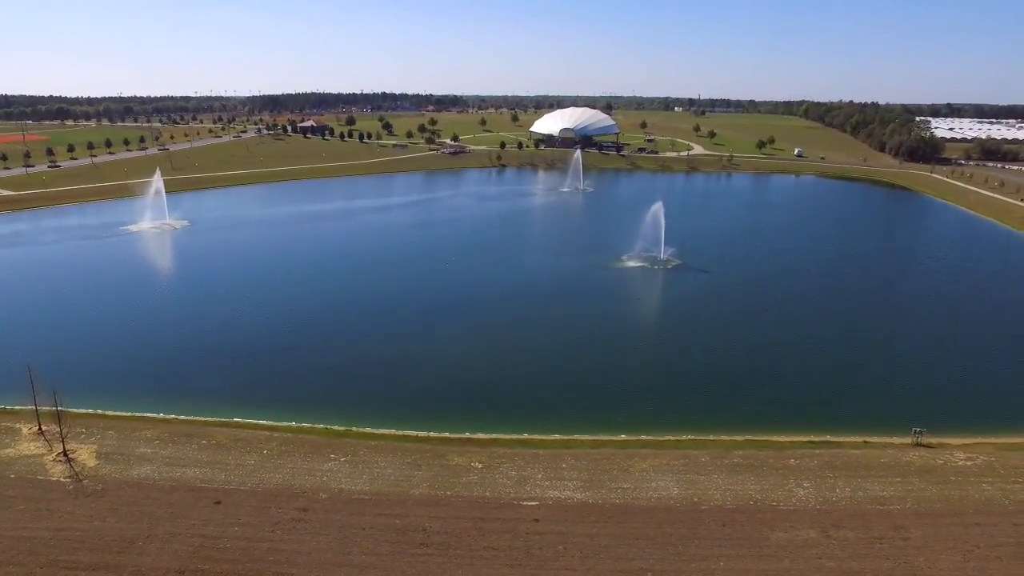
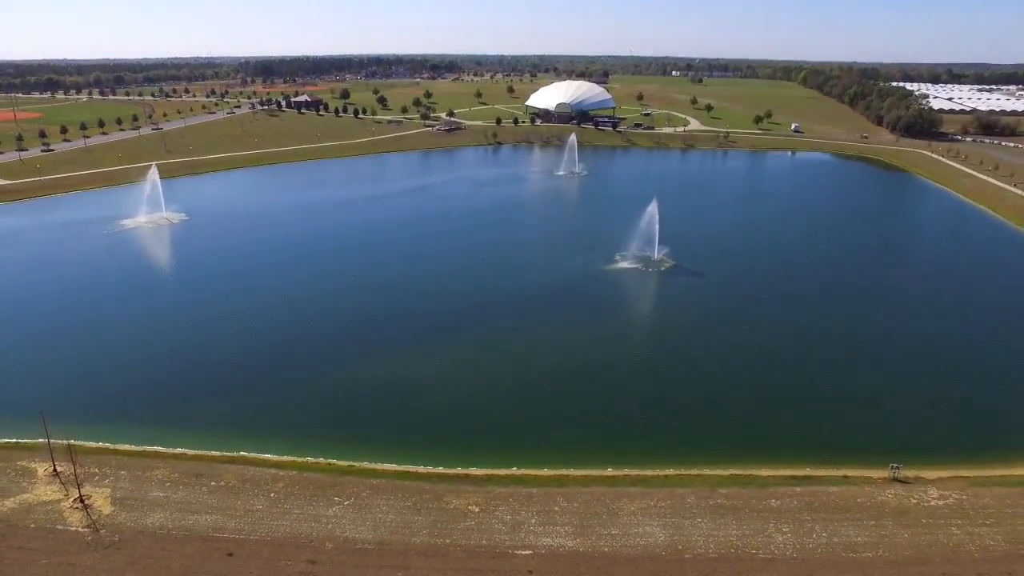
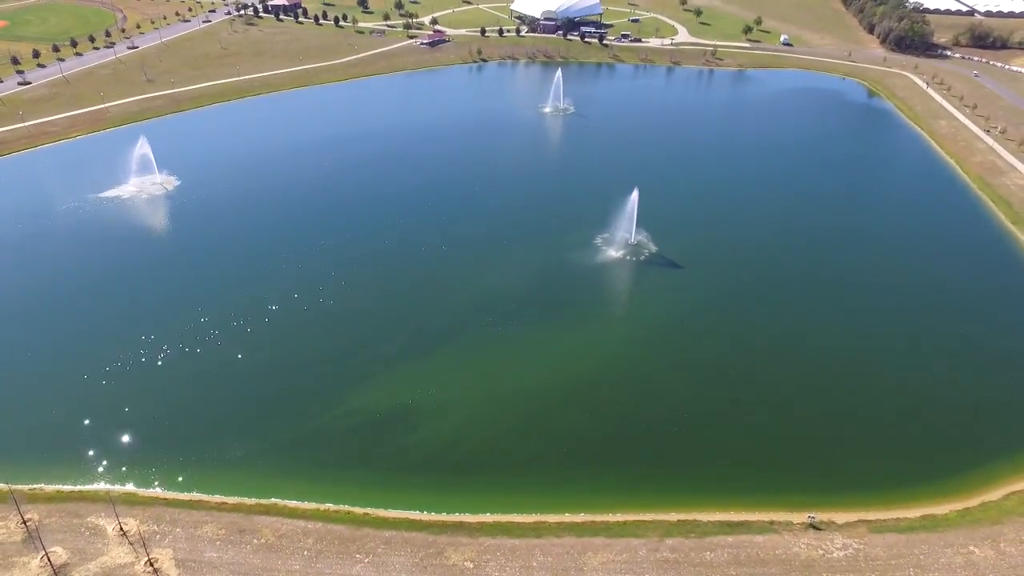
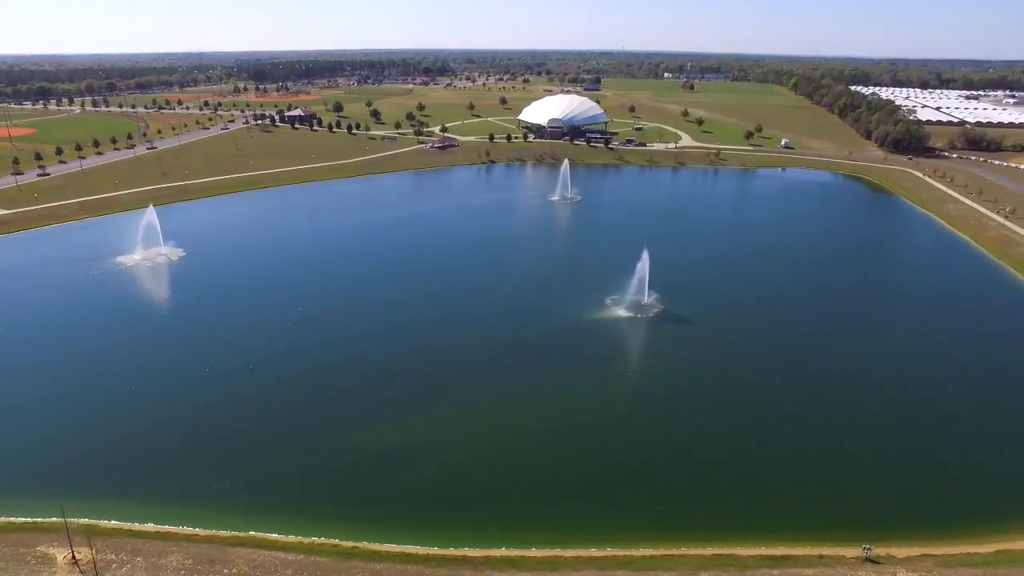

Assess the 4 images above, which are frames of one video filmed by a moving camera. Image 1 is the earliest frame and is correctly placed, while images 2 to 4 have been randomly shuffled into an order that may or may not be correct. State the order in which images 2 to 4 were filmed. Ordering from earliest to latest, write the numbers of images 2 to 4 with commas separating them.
2, 4, 3
